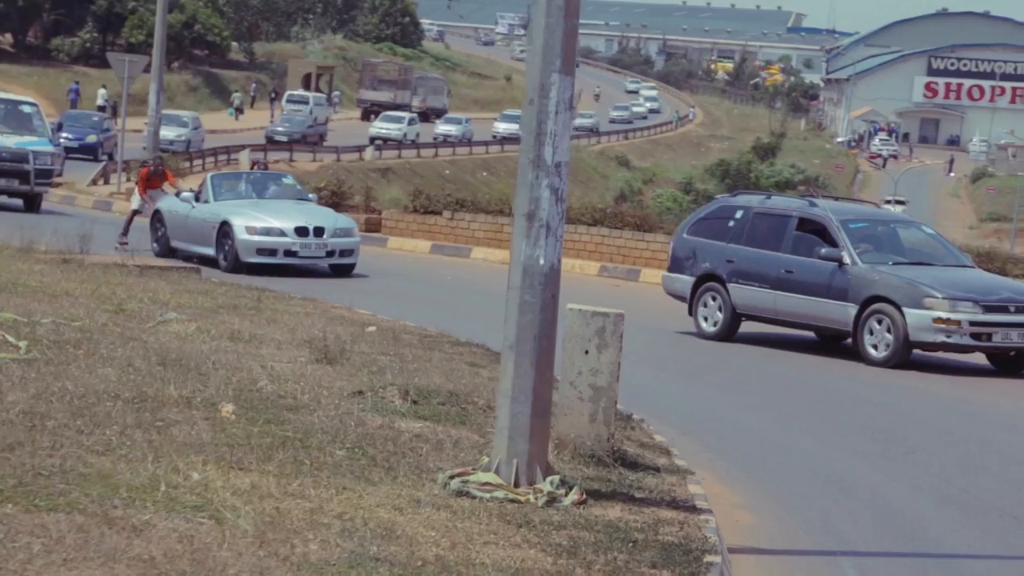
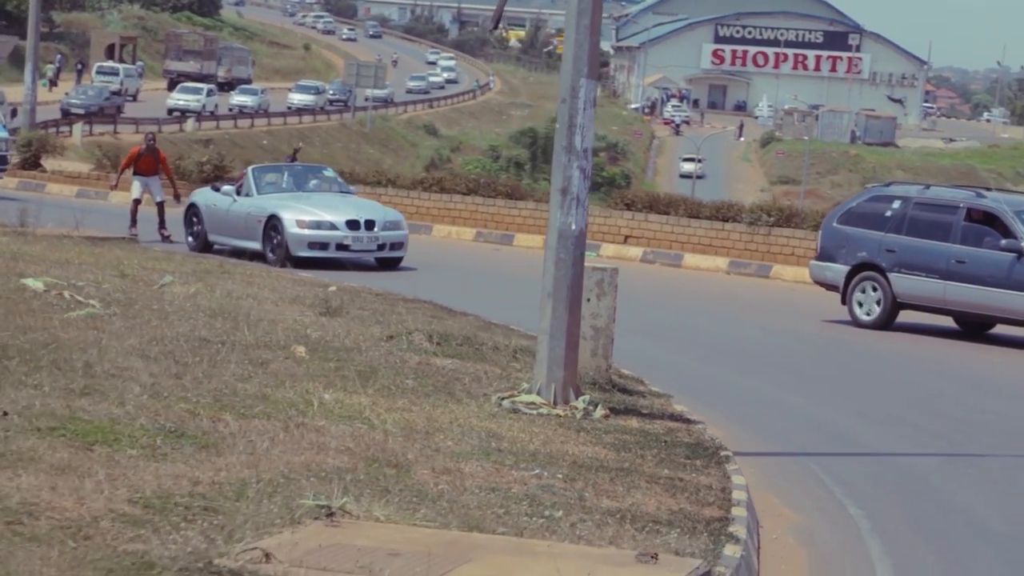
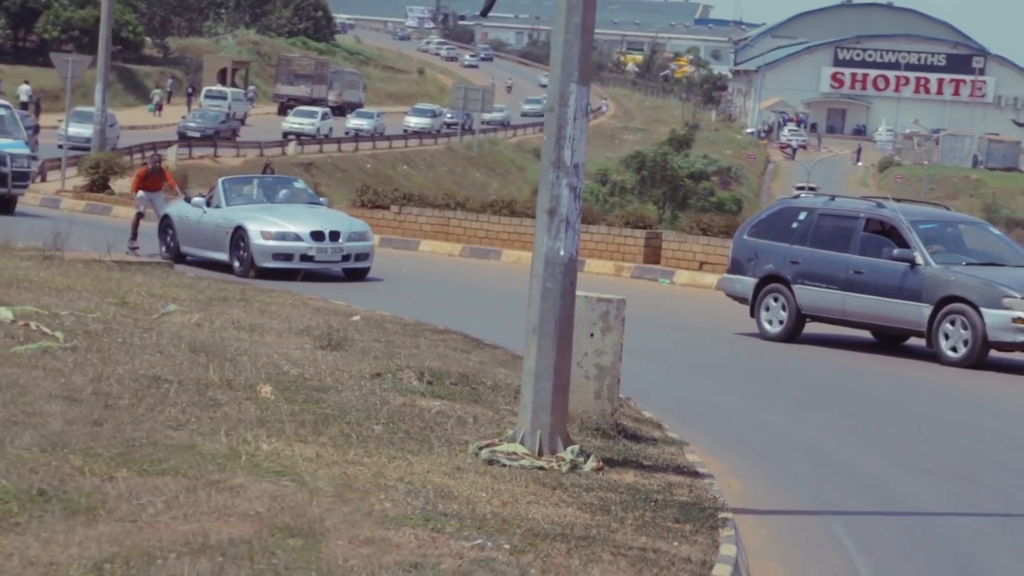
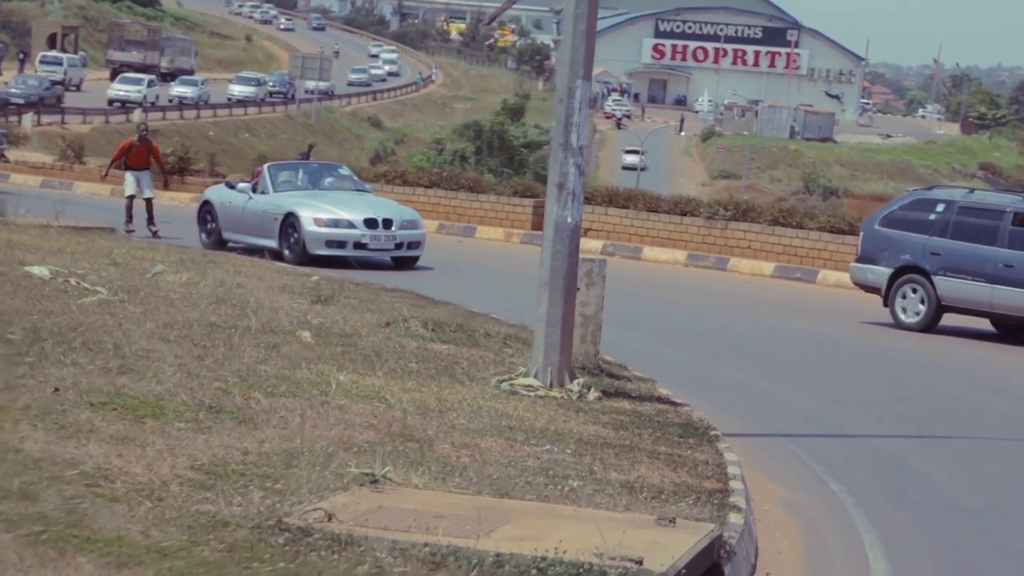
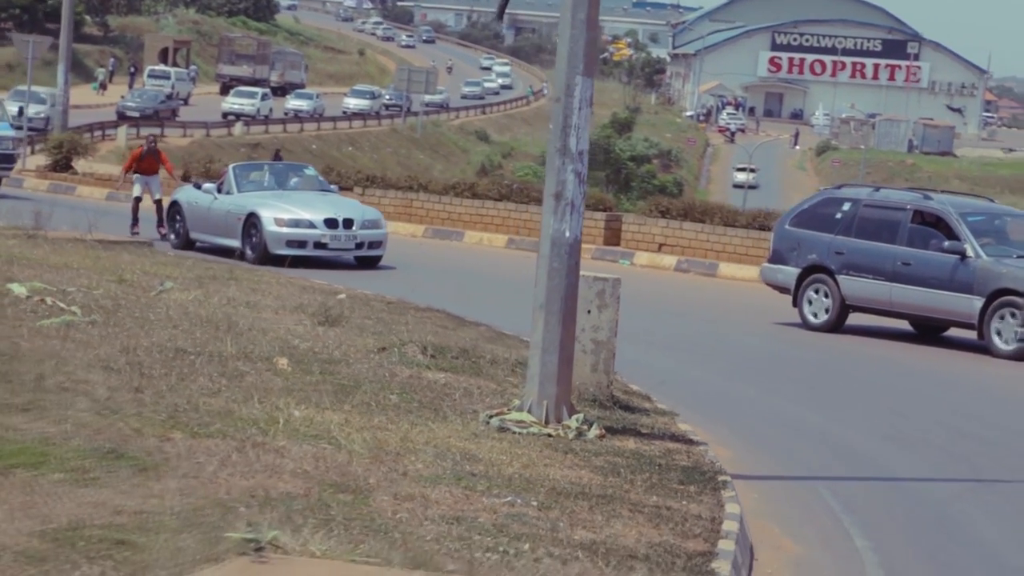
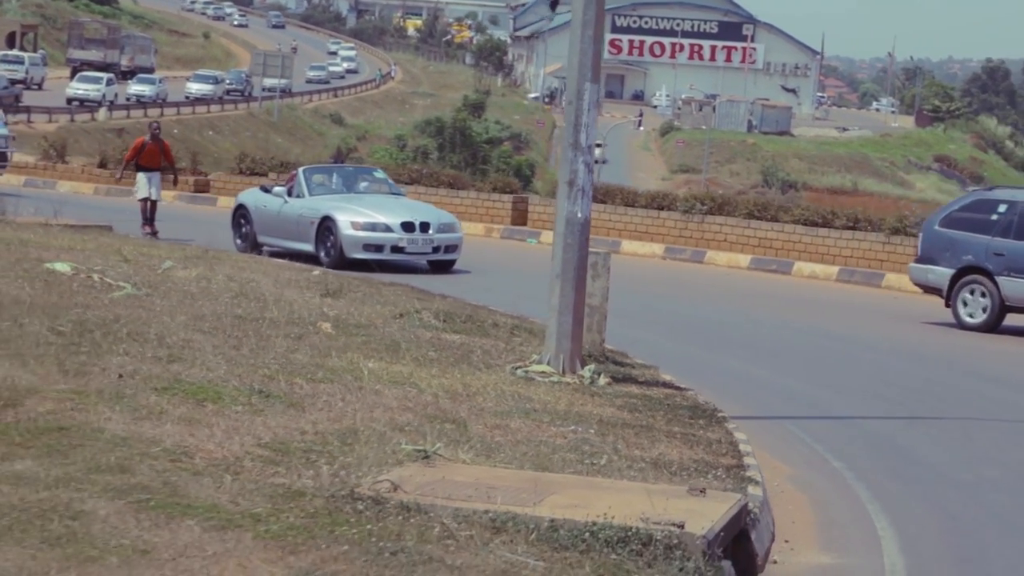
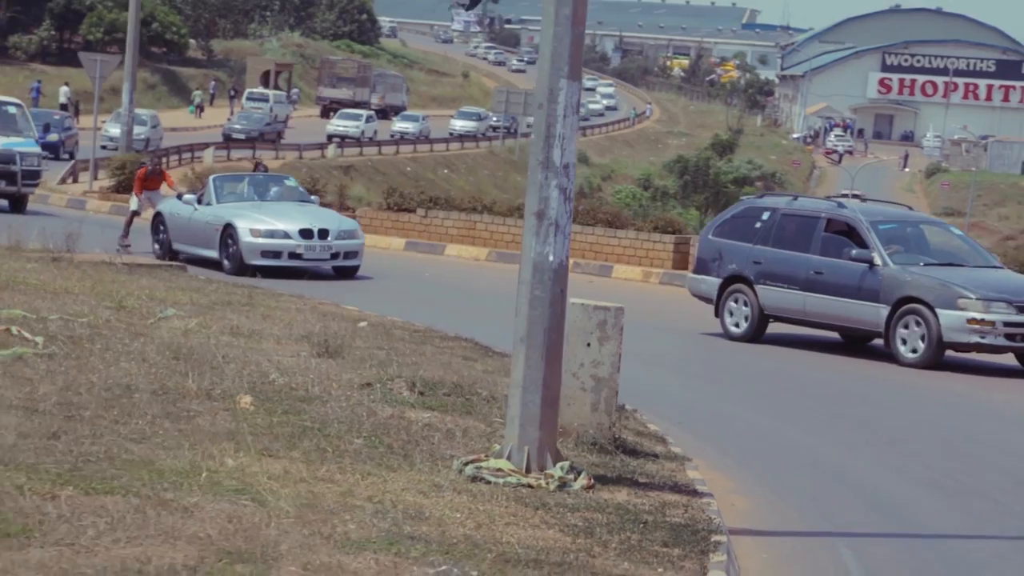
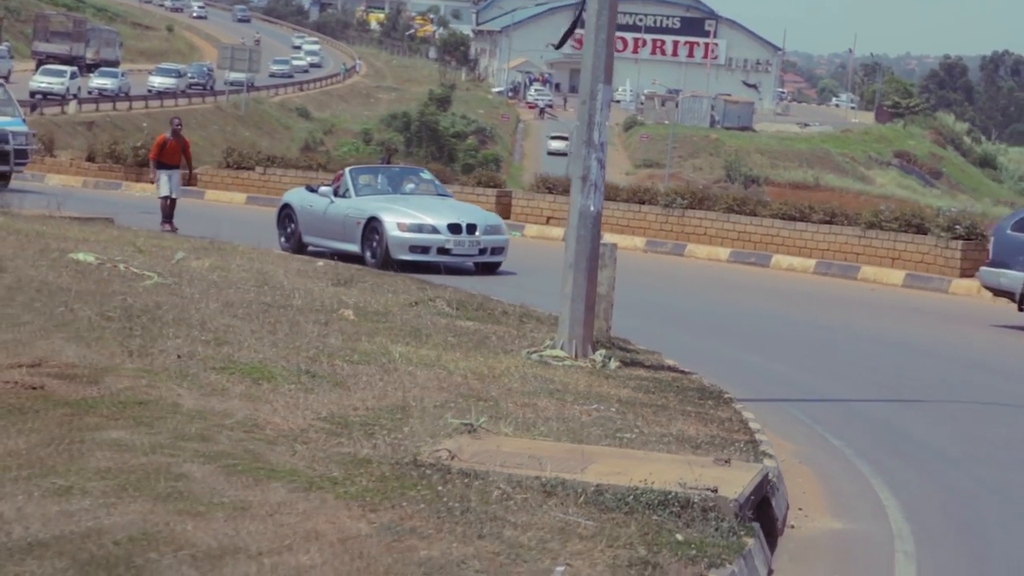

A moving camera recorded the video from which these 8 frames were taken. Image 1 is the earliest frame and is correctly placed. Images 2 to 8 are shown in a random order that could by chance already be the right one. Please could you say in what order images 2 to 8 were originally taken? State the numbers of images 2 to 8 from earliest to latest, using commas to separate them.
7, 3, 5, 2, 4, 6, 8
